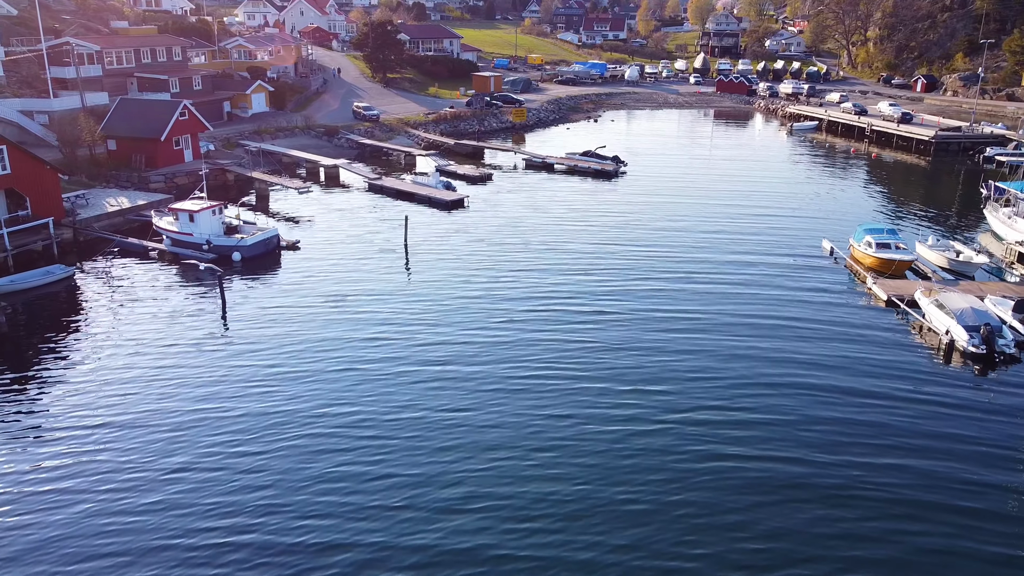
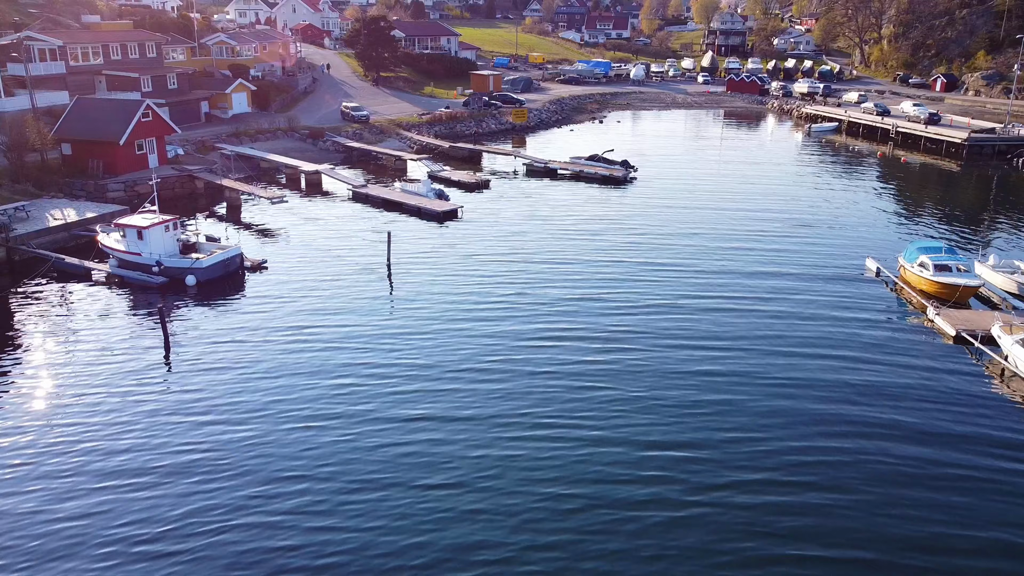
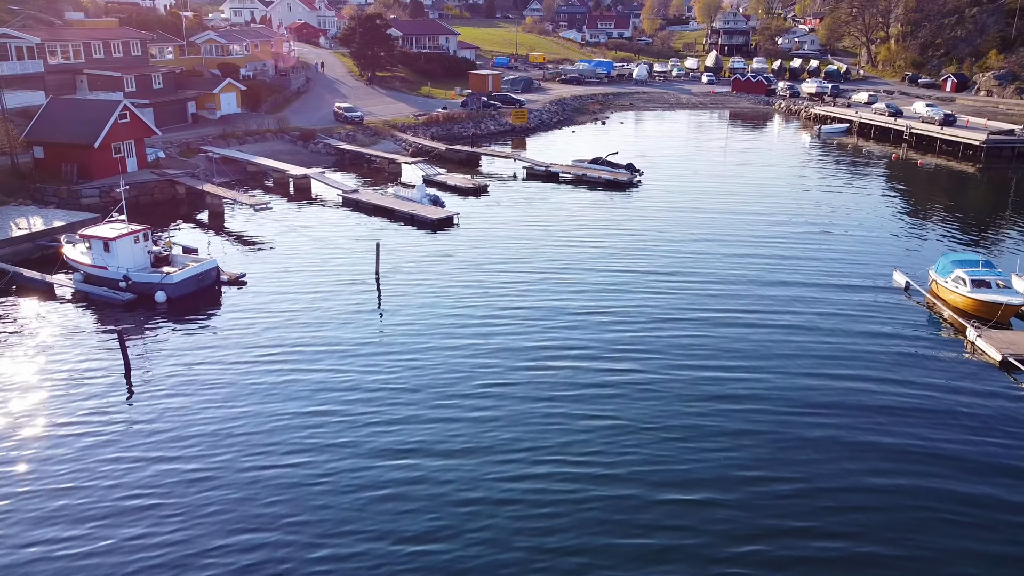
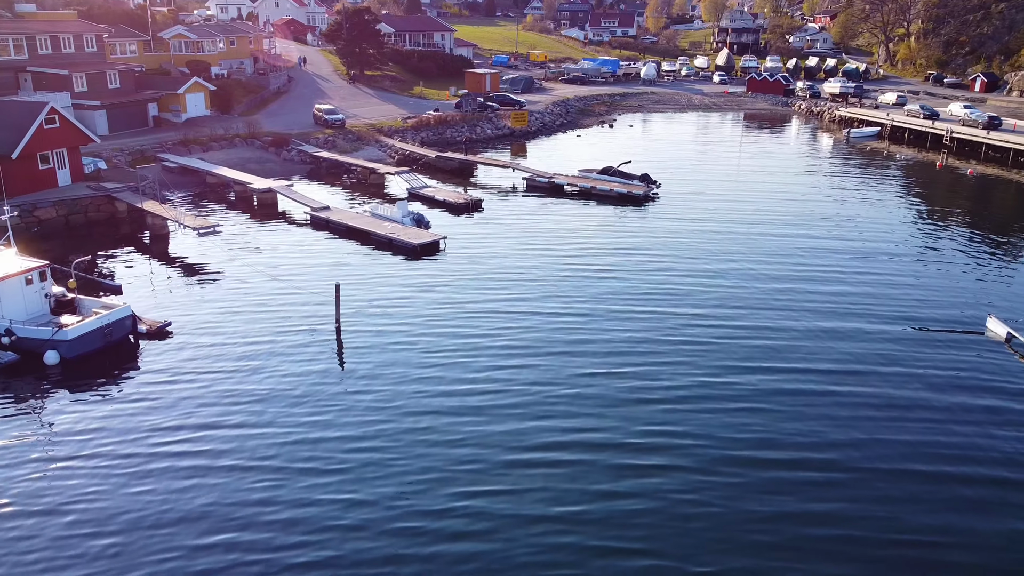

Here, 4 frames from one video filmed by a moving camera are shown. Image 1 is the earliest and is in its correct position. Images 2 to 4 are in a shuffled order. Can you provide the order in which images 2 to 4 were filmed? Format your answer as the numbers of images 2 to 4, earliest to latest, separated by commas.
2, 3, 4
